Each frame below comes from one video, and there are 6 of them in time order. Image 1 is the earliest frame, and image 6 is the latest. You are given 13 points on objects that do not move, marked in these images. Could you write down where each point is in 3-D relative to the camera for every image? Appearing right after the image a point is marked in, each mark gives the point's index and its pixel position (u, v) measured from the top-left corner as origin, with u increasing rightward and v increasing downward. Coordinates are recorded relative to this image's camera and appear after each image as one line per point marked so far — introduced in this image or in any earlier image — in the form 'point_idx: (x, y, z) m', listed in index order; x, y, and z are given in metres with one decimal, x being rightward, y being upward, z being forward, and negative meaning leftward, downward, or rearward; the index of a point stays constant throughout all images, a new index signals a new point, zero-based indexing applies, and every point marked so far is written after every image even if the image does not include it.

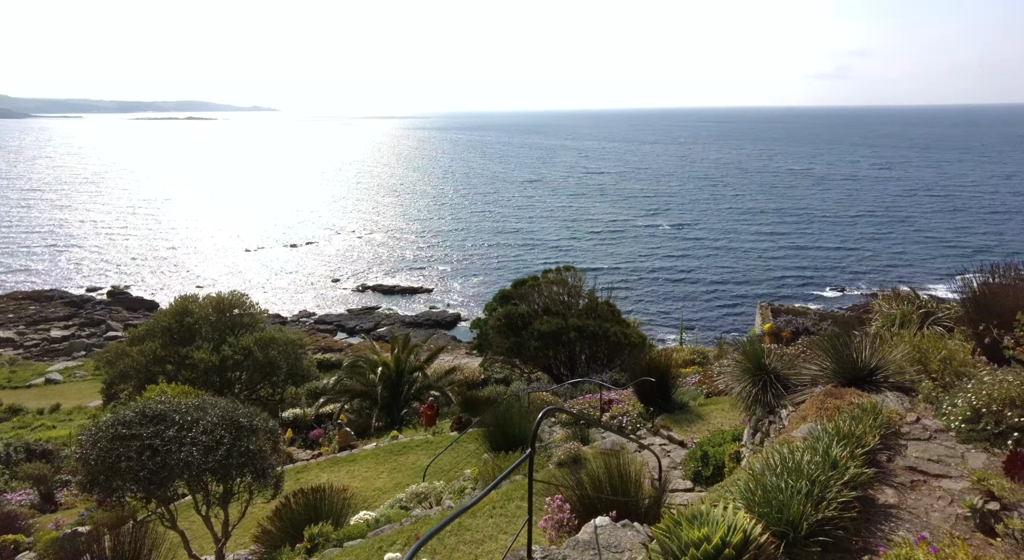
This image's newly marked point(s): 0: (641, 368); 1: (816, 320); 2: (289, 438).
0: (+2.5, -1.7, +12.0) m
1: (+8.5, -1.1, +17.2) m
2: (-5.4, -3.8, +15.1) m
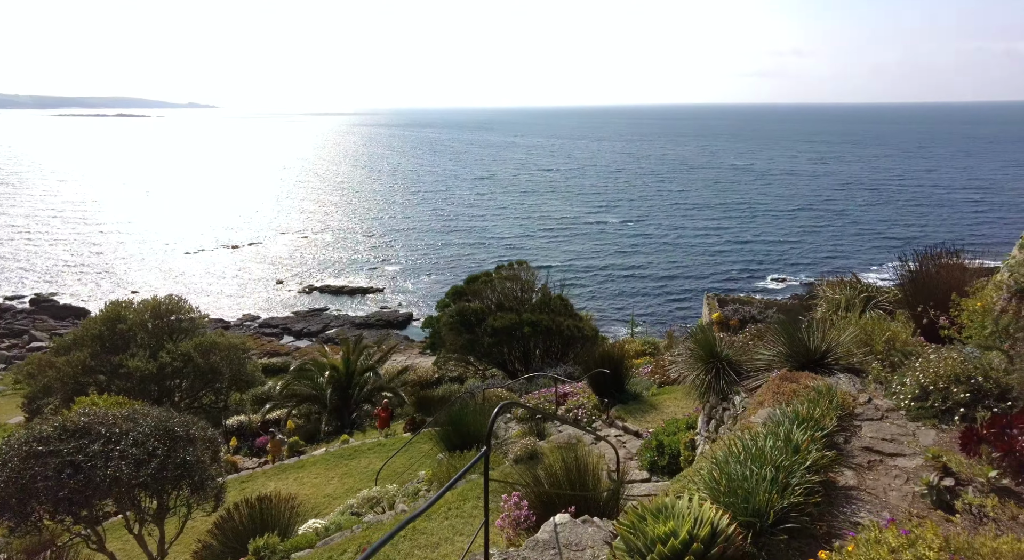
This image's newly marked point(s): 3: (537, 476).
0: (+1.6, -1.5, +12.0) m
1: (+7.1, -0.8, +17.7) m
2: (-6.4, -3.9, +14.5) m
3: (+0.3, -2.0, +6.4) m
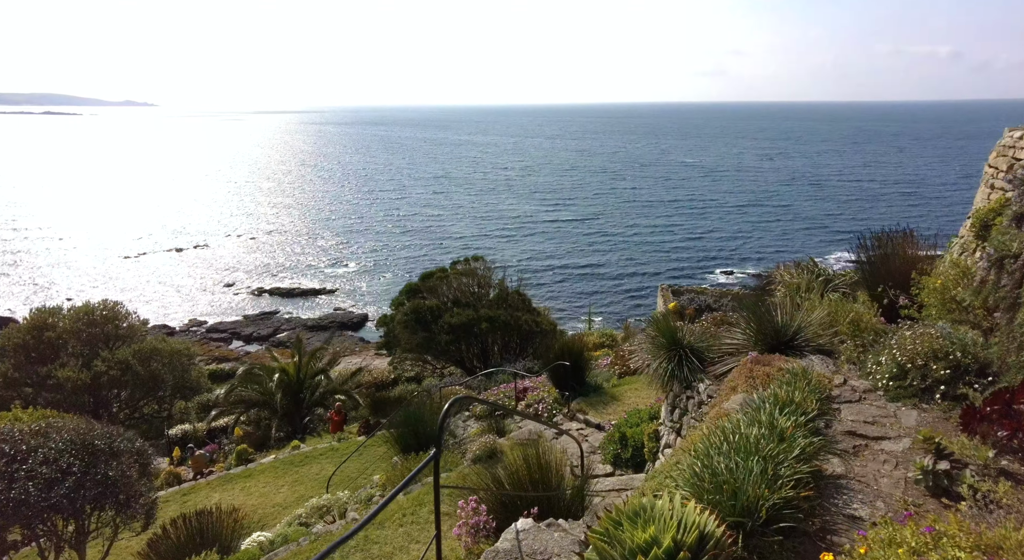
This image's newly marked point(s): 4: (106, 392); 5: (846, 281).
0: (+0.8, -1.4, +11.9) m
1: (+5.9, -0.5, +17.9) m
2: (-7.4, -3.9, +13.8) m
3: (-0.1, -1.9, +6.1) m
4: (-12.8, -3.5, +19.6) m
5: (+6.3, 0.0, +12.0) m
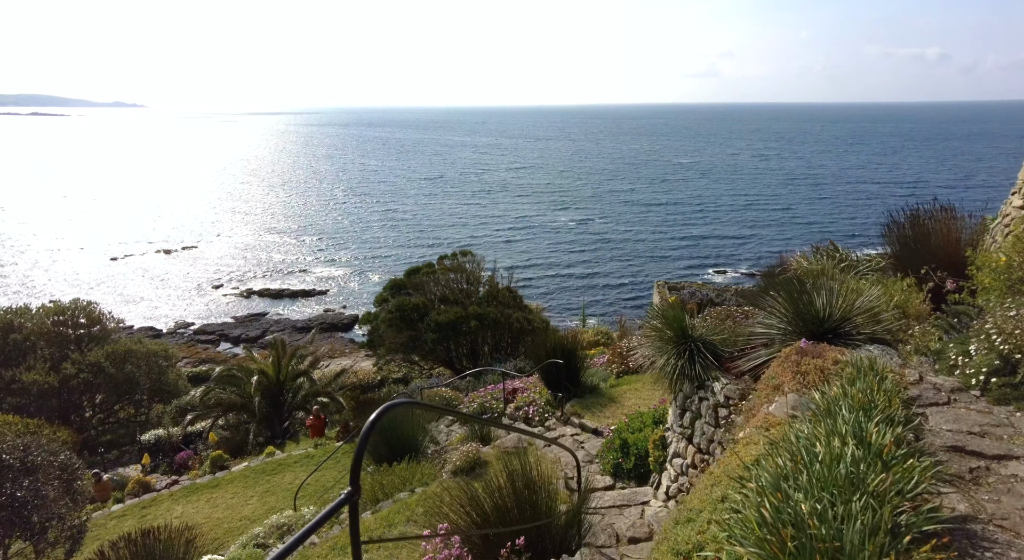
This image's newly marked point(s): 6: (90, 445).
0: (+0.6, -1.3, +11.2) m
1: (+5.7, -0.4, +17.3) m
2: (-7.5, -3.8, +13.1) m
3: (-0.2, -1.8, +5.5) m
4: (-13.0, -3.5, +18.9) m
5: (+6.1, +0.1, +11.4) m
6: (-11.7, -4.6, +17.3) m
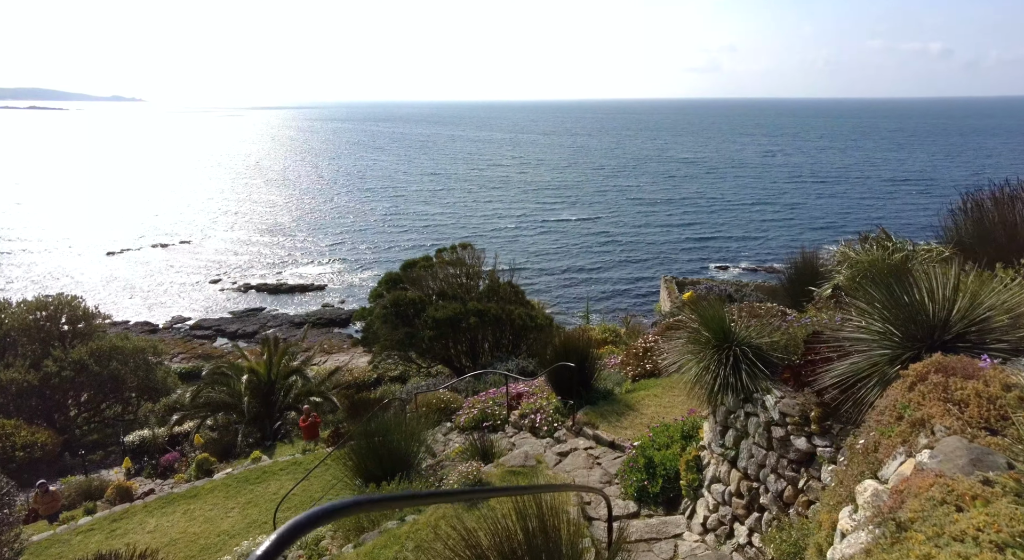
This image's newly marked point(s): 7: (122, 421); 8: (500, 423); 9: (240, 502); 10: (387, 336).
0: (+0.7, -1.2, +10.6) m
1: (+5.7, -0.3, +16.7) m
2: (-7.5, -3.7, +12.4) m
3: (-0.2, -1.8, +4.9) m
4: (-13.0, -3.3, +18.3) m
5: (+6.2, +0.2, +10.8) m
6: (-11.7, -4.4, +16.7) m
7: (-11.5, -4.2, +18.7) m
8: (-0.2, -2.3, +10.2) m
9: (-3.6, -2.9, +8.4) m
10: (-3.6, -1.7, +18.4) m
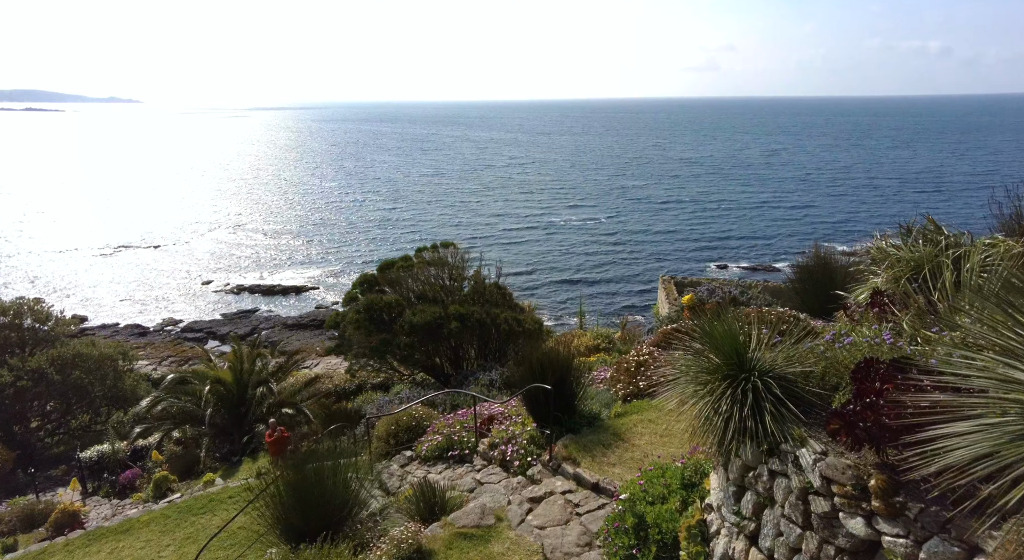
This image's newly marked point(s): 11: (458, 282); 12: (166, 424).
0: (+0.4, -1.2, +9.7) m
1: (+5.5, -0.3, +15.8) m
2: (-7.7, -3.8, +11.6) m
3: (-0.4, -1.8, +4.0) m
4: (-13.2, -3.4, +17.4) m
5: (+5.9, +0.2, +9.9) m
6: (-11.9, -4.5, +15.9) m
7: (-11.7, -4.3, +17.8) m
8: (-0.5, -2.3, +9.3) m
9: (-3.8, -3.0, +7.5) m
10: (-3.8, -1.7, +17.5) m
11: (-1.5, 0.0, +19.7) m
12: (-6.9, -2.9, +12.6) m
